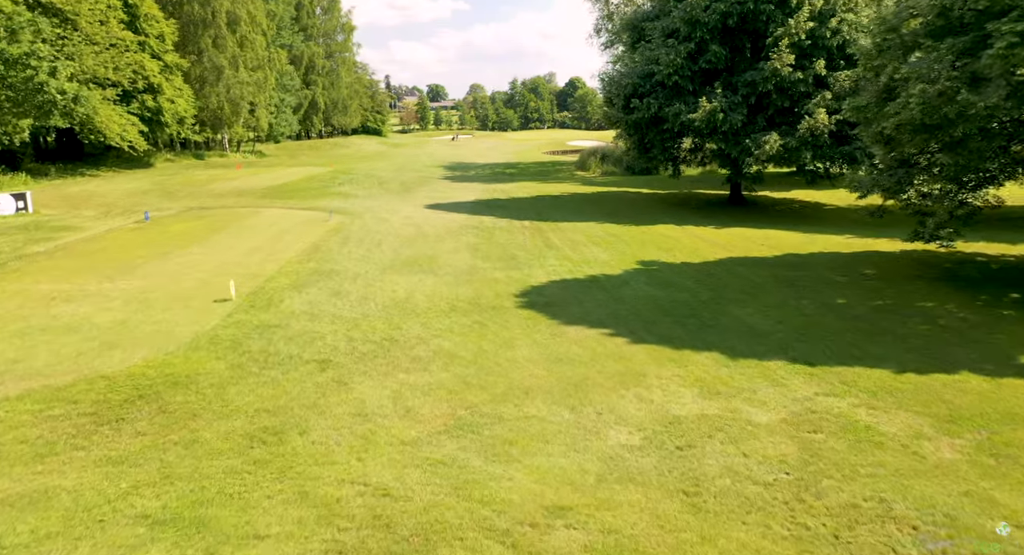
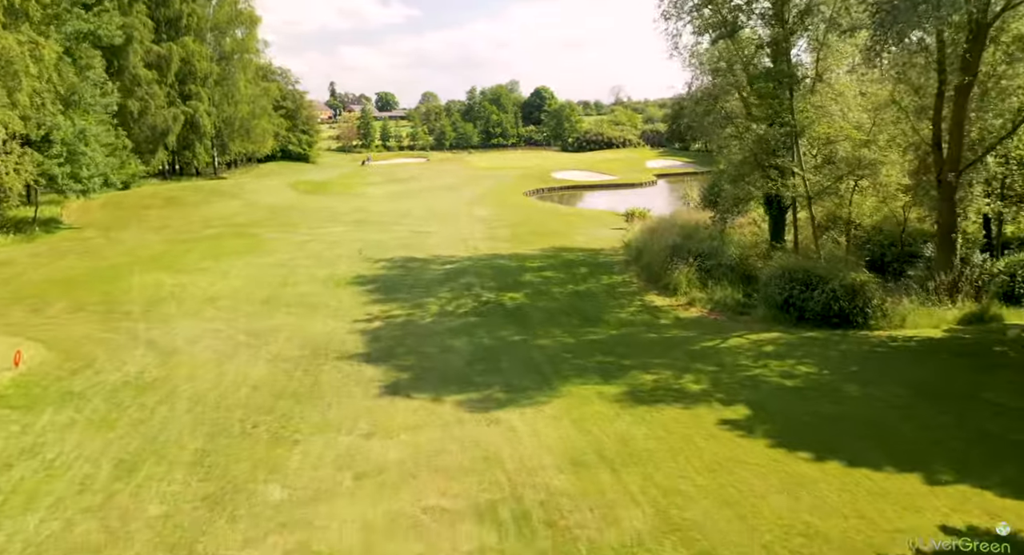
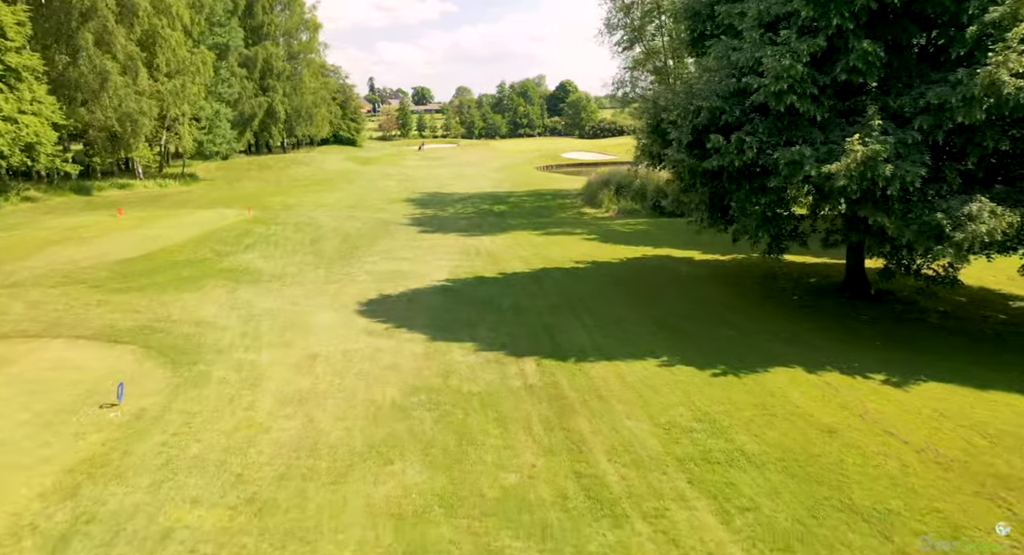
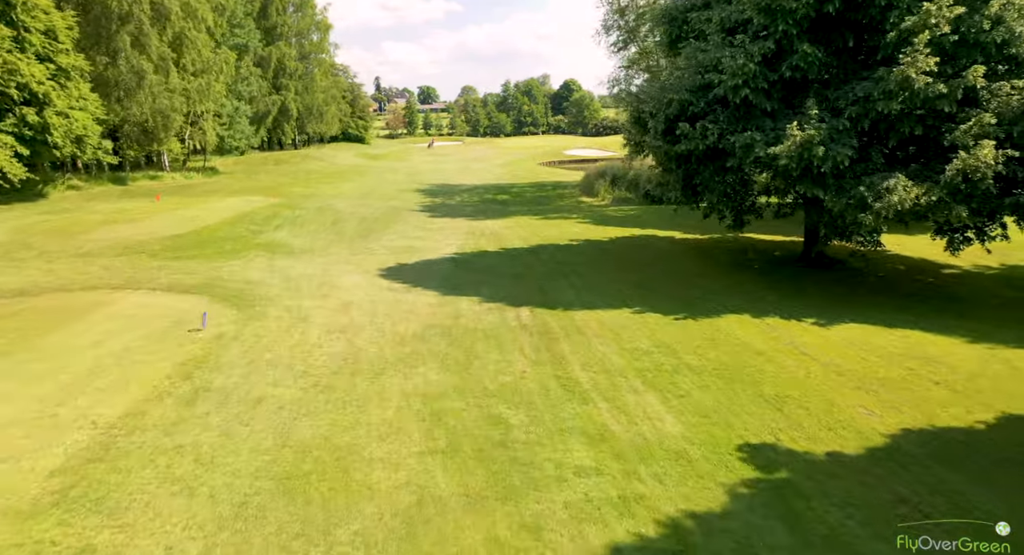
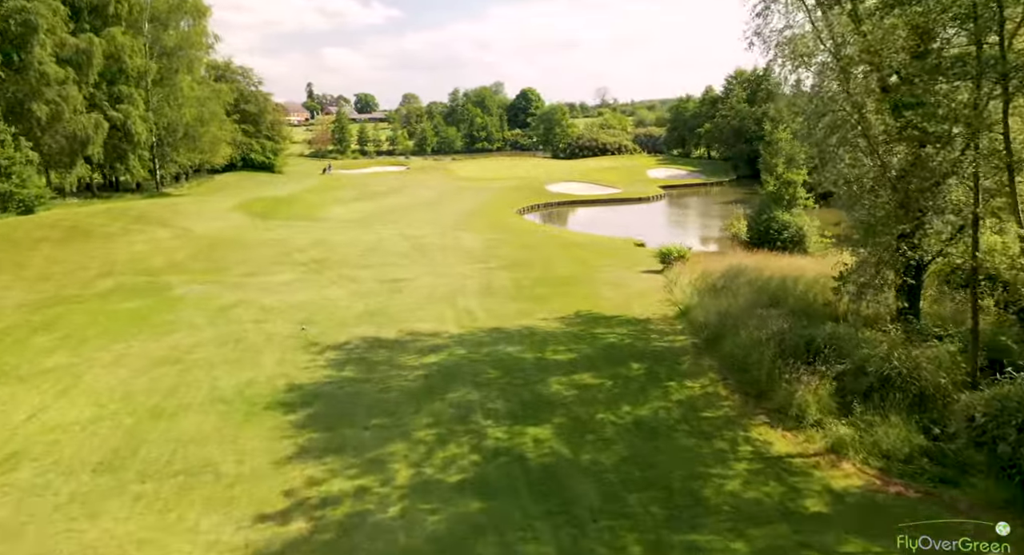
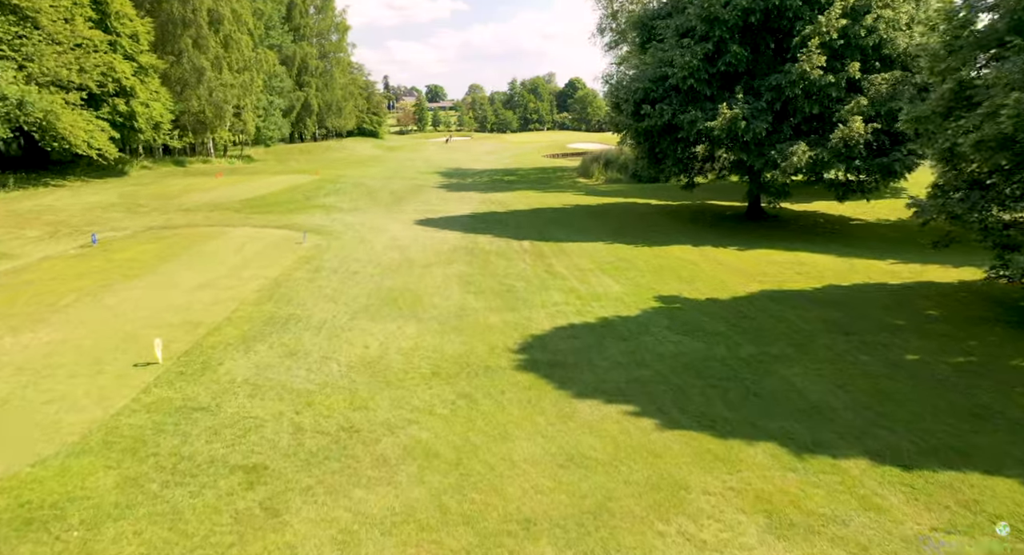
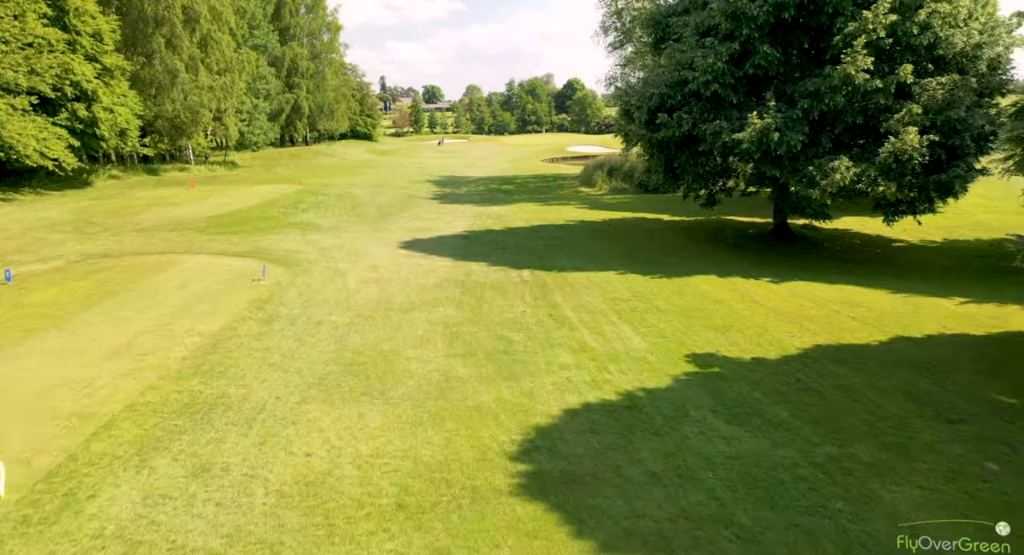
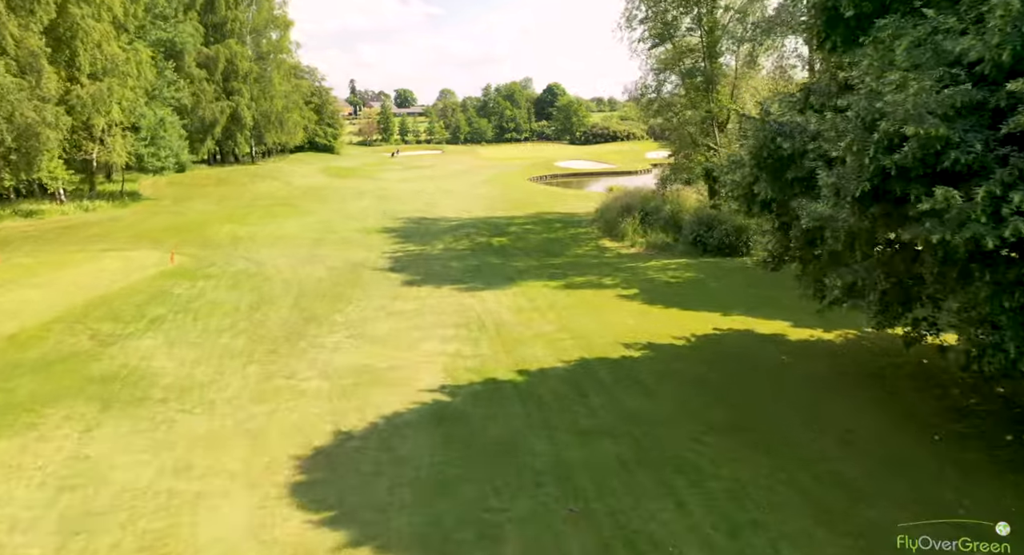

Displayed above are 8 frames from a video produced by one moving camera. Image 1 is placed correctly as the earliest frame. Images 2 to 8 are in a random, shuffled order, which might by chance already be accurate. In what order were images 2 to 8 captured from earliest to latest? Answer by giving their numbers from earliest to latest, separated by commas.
6, 7, 4, 3, 8, 2, 5
